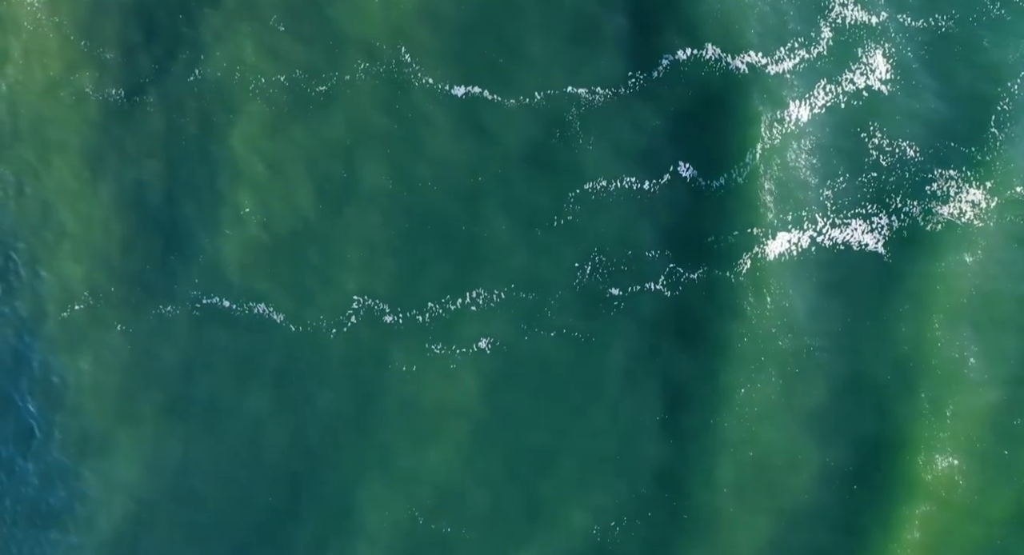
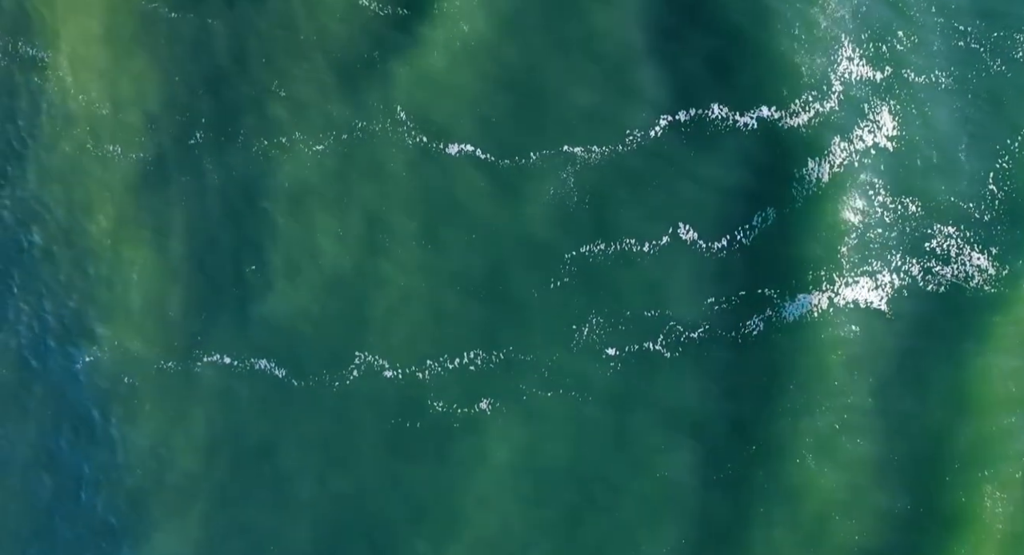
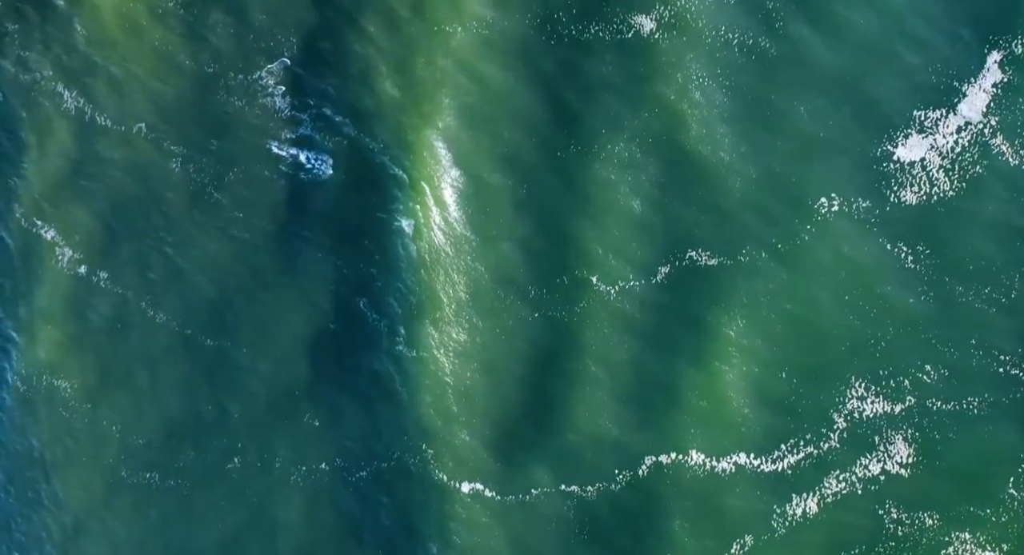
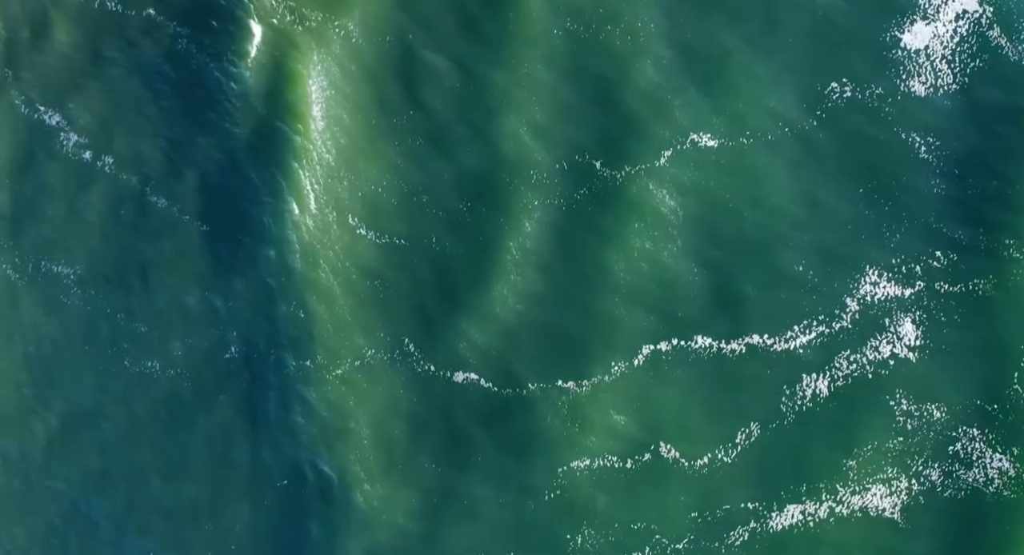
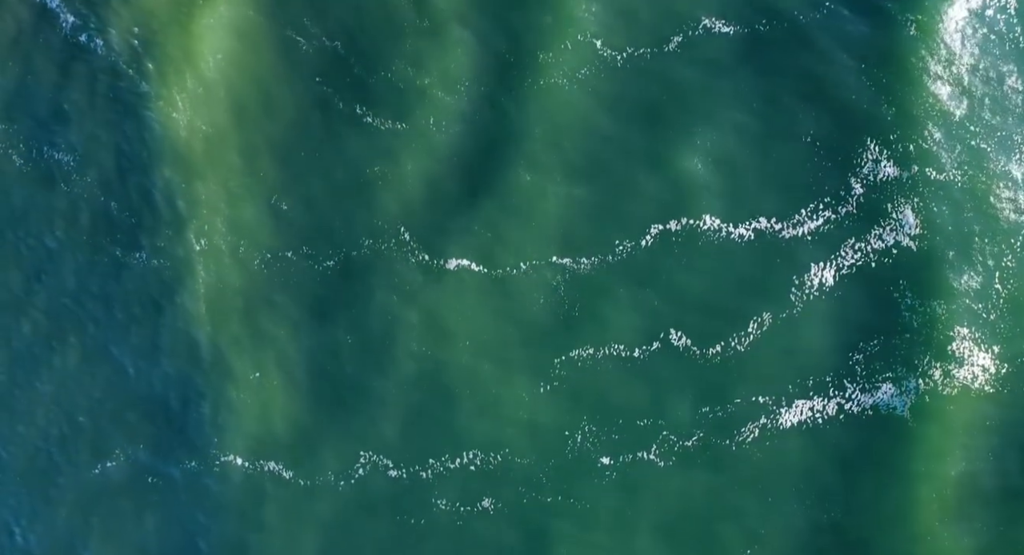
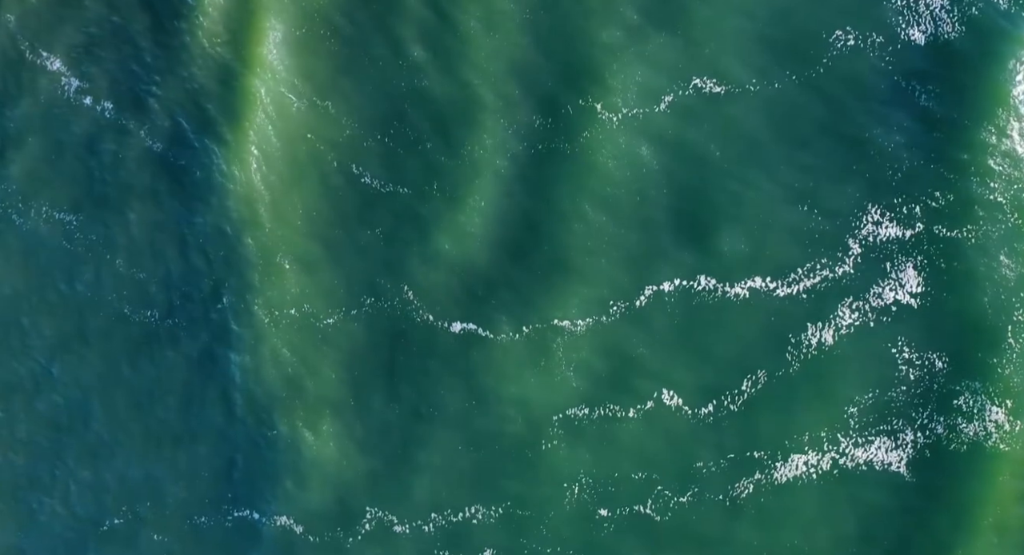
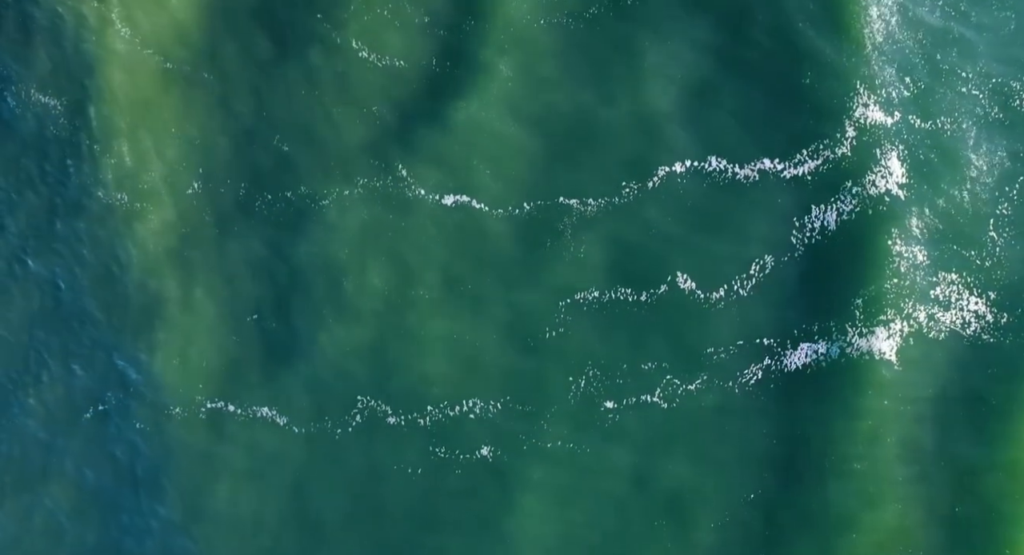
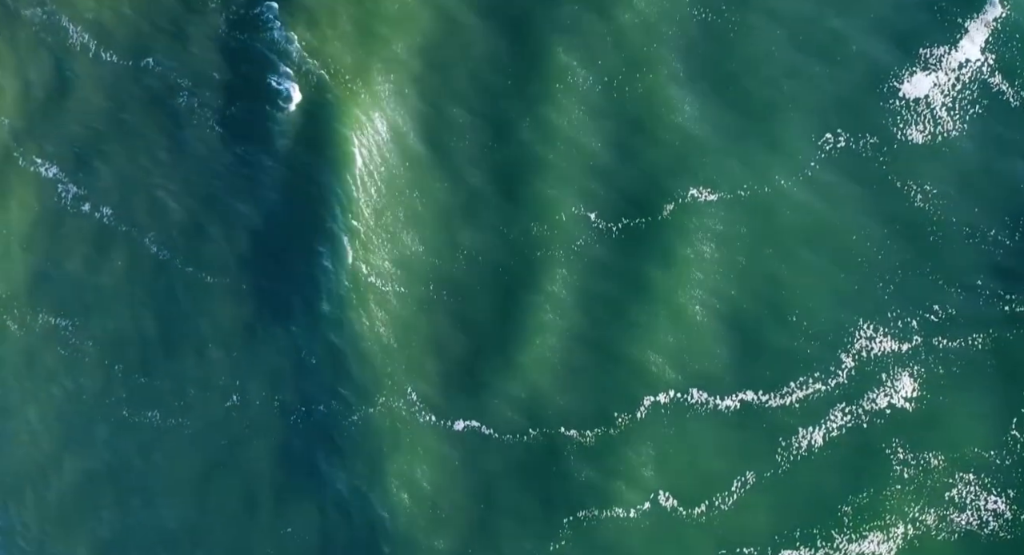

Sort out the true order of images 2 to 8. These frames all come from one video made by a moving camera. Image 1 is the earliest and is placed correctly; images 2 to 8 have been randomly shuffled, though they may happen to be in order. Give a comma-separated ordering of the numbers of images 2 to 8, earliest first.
2, 7, 5, 6, 4, 8, 3
